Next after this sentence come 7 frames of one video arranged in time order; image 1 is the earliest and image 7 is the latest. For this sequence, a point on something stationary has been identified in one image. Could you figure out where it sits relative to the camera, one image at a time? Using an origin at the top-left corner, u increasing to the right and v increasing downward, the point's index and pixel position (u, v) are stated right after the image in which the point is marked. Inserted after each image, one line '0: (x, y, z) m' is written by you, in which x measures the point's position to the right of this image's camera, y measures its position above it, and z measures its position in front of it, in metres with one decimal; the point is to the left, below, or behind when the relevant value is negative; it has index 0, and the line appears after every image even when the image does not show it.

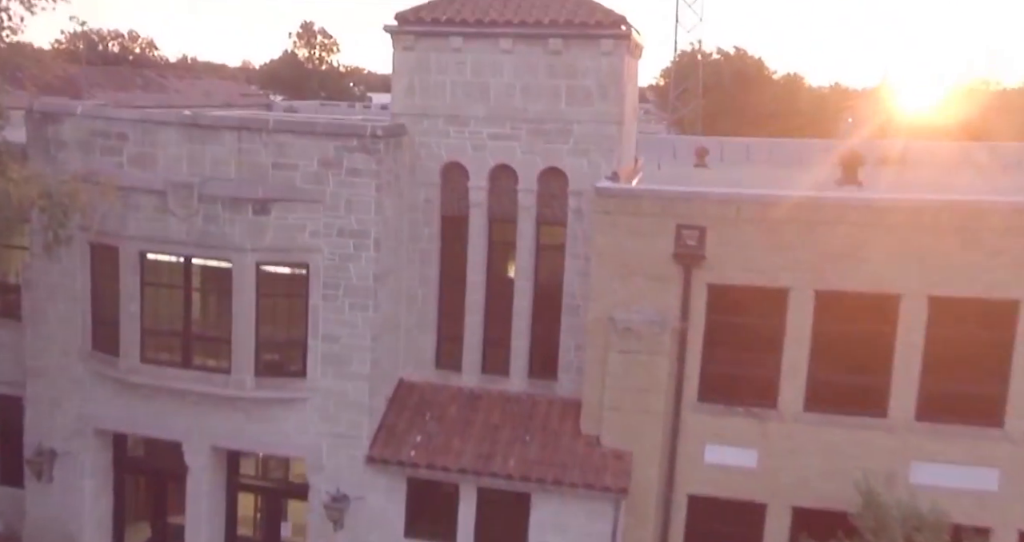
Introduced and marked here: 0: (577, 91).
0: (+0.6, +1.8, +8.9) m
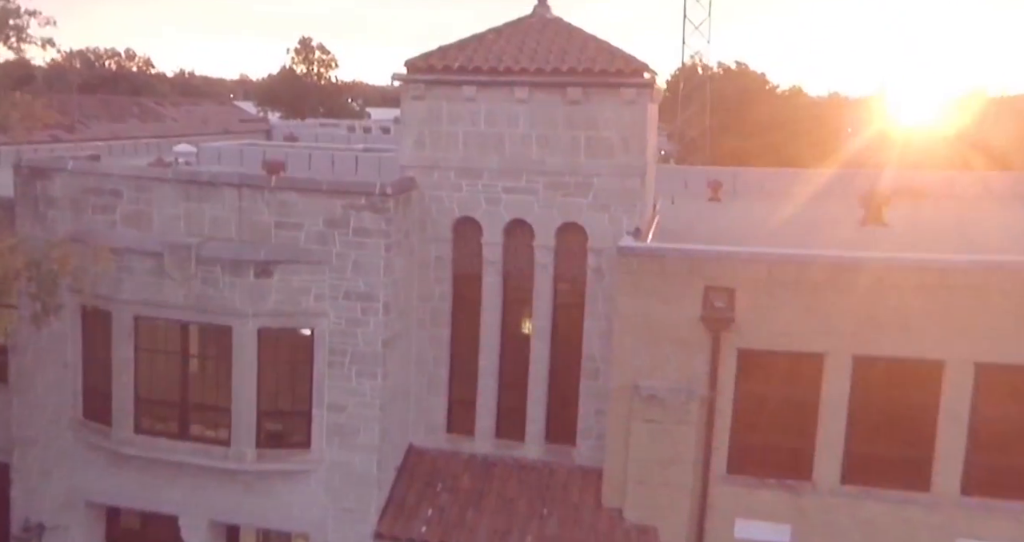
0: (+0.8, +1.2, +8.4) m
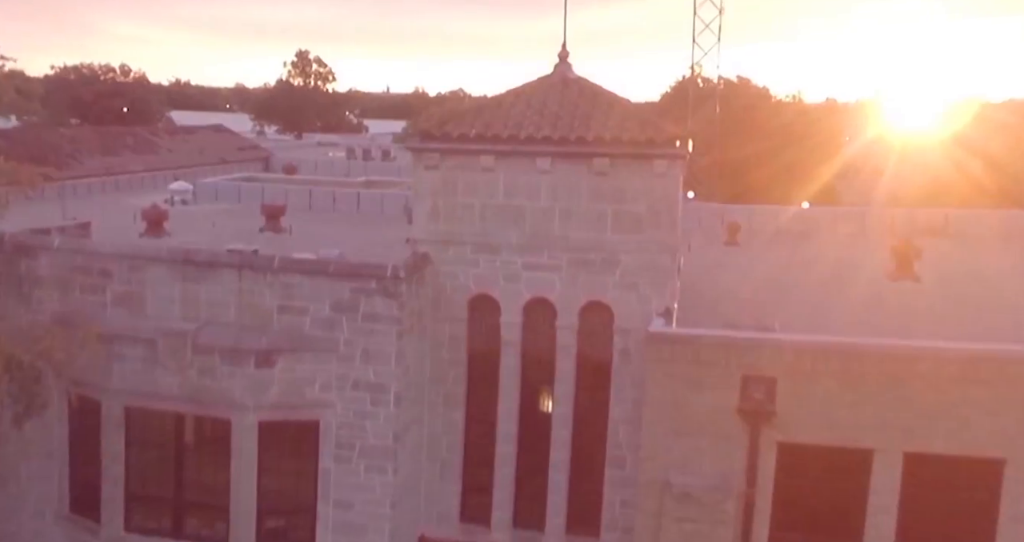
0: (+1.0, +0.5, +7.8) m
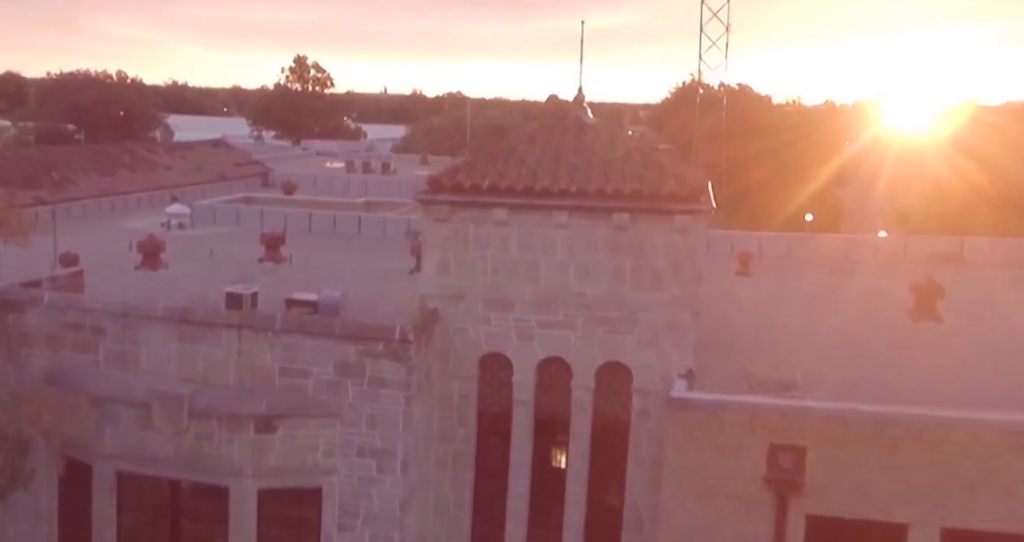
0: (+1.1, 0.0, +7.4) m
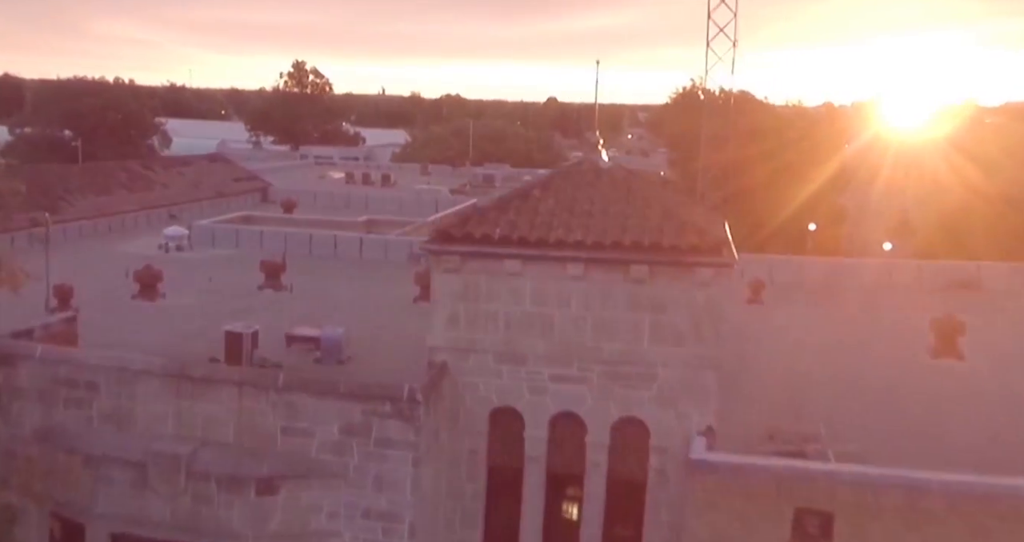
0: (+1.2, -0.5, +7.1) m
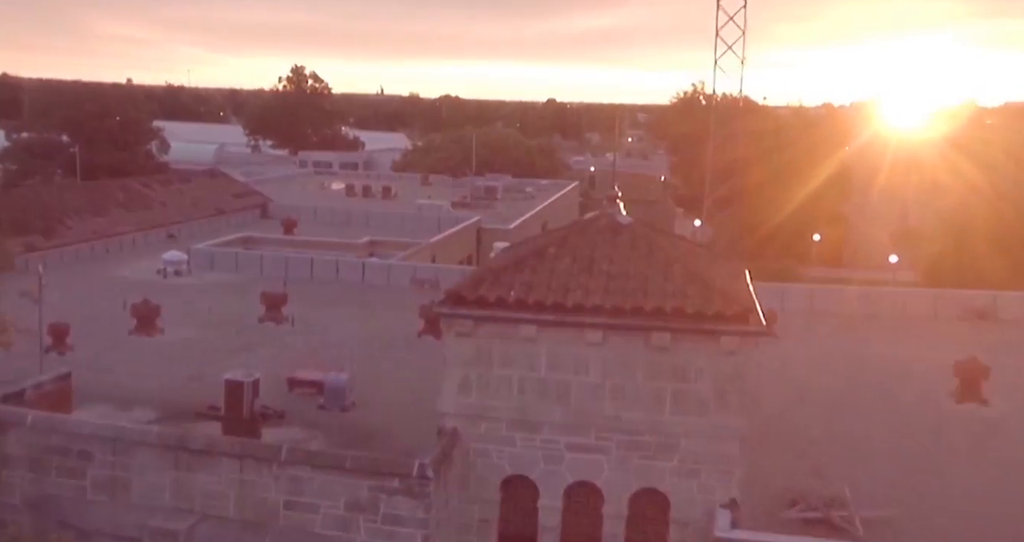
0: (+1.3, -1.0, +6.8) m
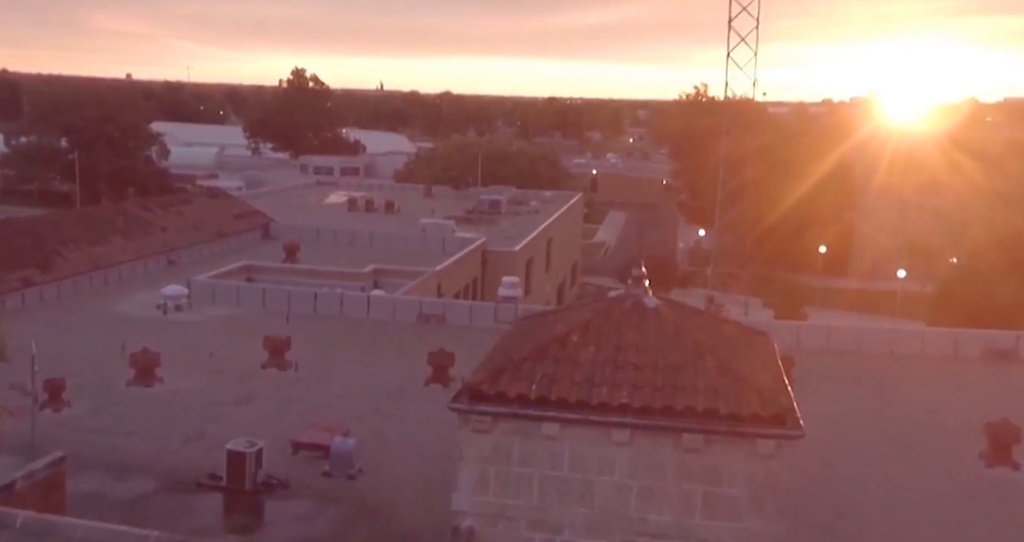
0: (+1.5, -1.6, +6.4) m
